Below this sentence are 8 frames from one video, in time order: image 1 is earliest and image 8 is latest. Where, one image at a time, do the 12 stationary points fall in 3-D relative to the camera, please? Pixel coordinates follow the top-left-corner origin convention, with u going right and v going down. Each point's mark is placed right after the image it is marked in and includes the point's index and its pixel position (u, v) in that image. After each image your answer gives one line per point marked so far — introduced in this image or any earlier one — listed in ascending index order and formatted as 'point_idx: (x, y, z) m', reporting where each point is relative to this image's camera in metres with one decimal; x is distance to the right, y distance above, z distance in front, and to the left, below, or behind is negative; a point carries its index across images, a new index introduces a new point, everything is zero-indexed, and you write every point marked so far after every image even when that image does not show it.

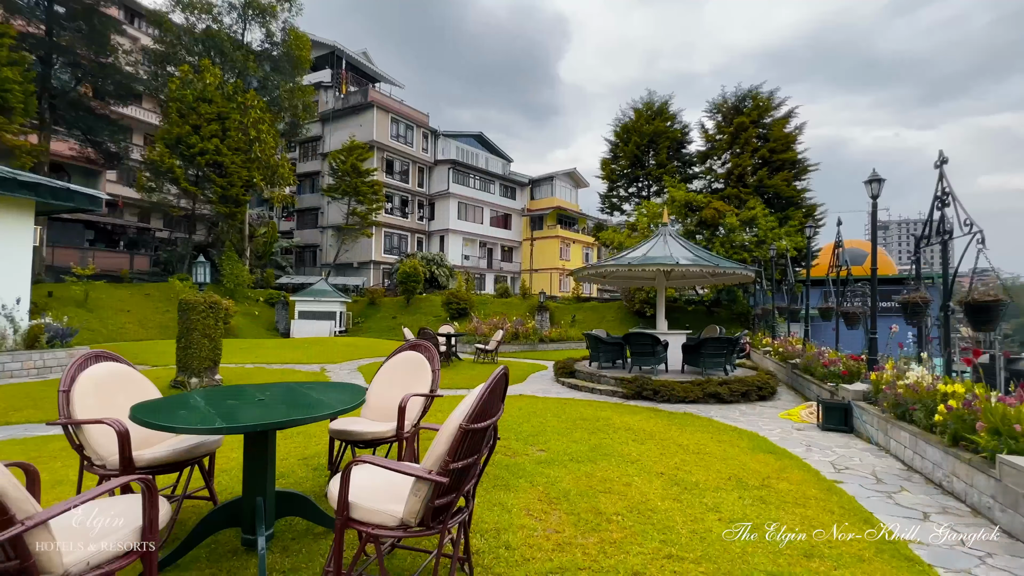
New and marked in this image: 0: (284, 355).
0: (-6.1, -1.8, +12.7) m
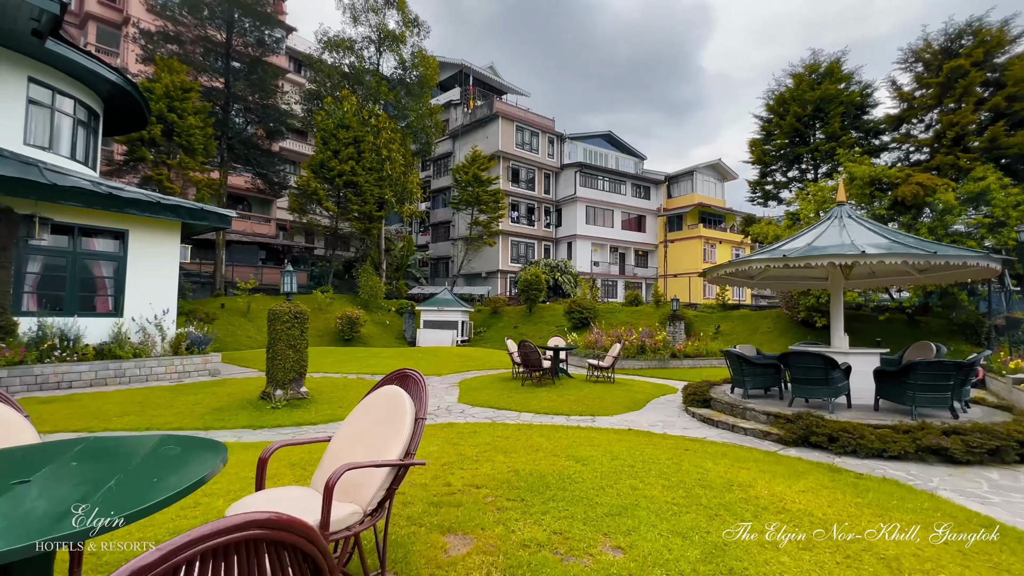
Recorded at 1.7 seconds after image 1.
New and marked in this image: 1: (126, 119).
0: (-3.1, -2.0, +12.6) m
1: (-13.1, +5.7, +15.8) m
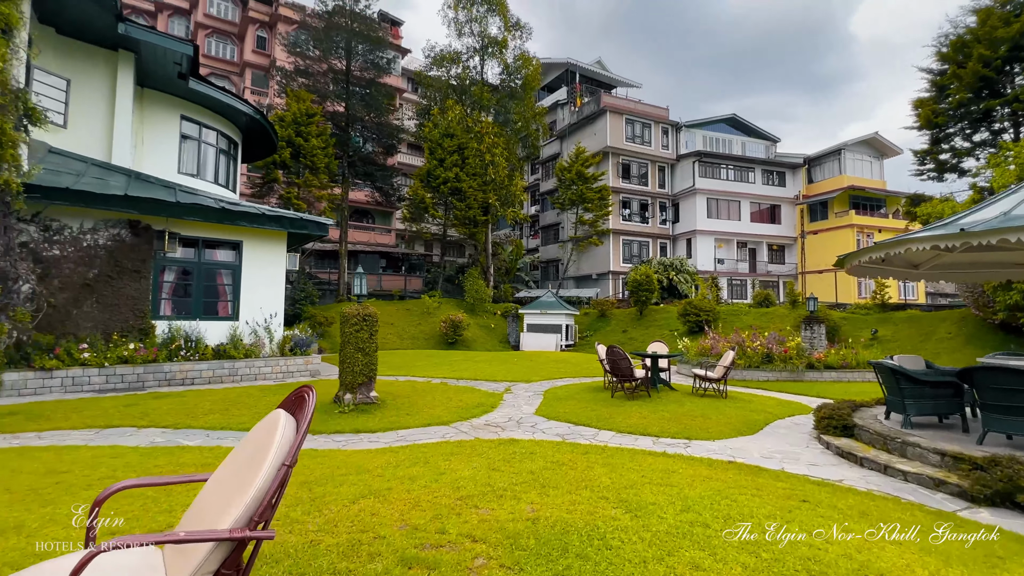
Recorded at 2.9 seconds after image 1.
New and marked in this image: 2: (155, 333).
0: (-0.6, -2.1, +12.2) m
1: (-9.7, +5.4, +17.9) m
2: (-7.2, -0.9, +9.4) m
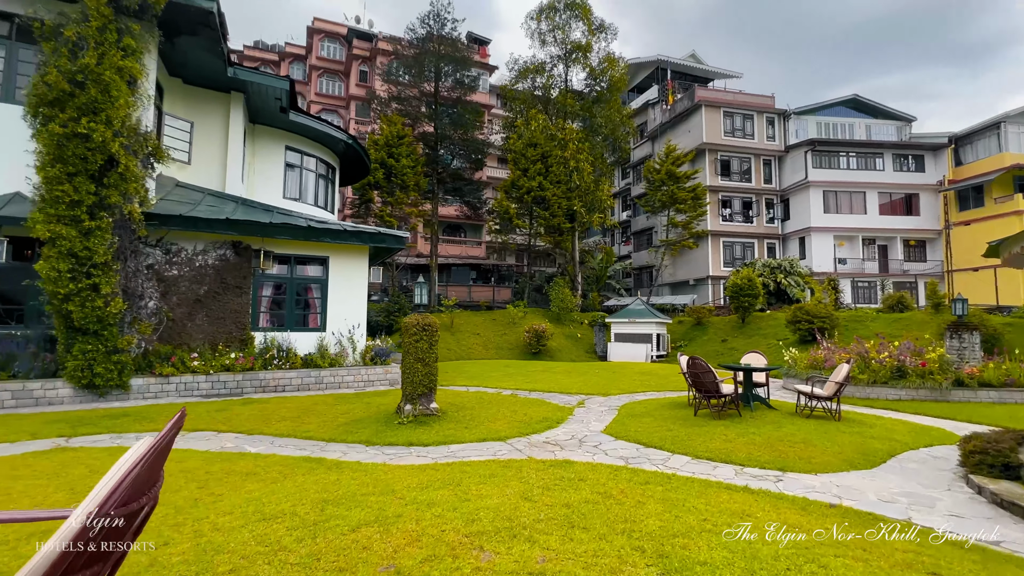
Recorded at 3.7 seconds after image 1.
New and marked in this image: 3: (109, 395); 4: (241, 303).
0: (+1.3, -2.3, +11.6) m
1: (-6.5, +4.9, +19.2) m
2: (-5.7, -1.2, +10.3) m
3: (-7.3, -1.9, +8.6) m
4: (-5.9, -0.3, +10.3) m
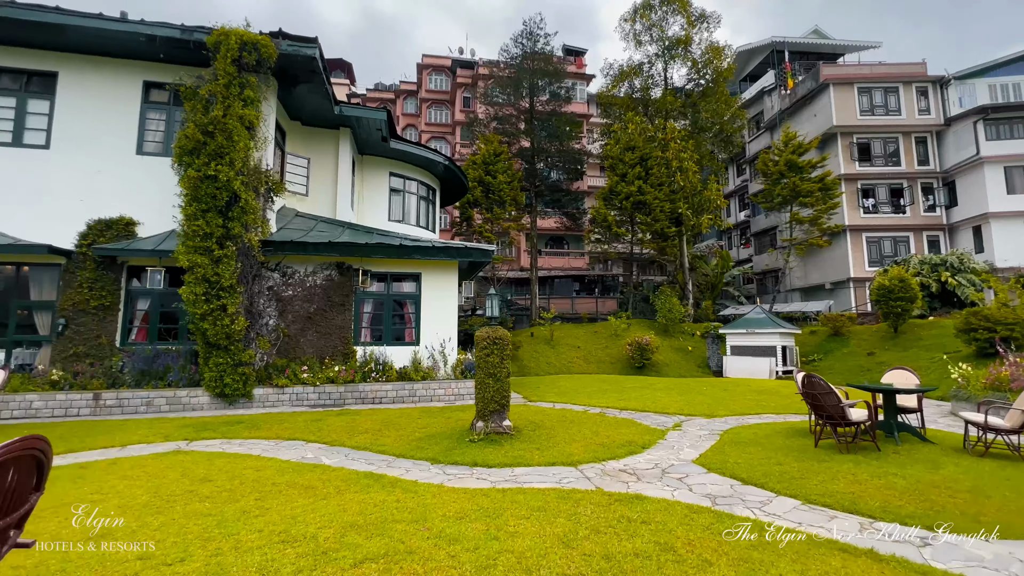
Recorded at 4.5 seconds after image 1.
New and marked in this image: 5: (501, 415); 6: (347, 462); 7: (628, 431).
0: (+3.5, -2.5, +10.6) m
1: (-2.6, +4.2, +20.0) m
2: (-3.7, -1.6, +10.9) m
3: (-5.7, -2.4, +9.7) m
4: (-4.0, -0.7, +11.0) m
5: (-0.2, -1.8, +6.8) m
6: (-2.0, -2.1, +5.7) m
7: (+1.8, -2.2, +7.4) m
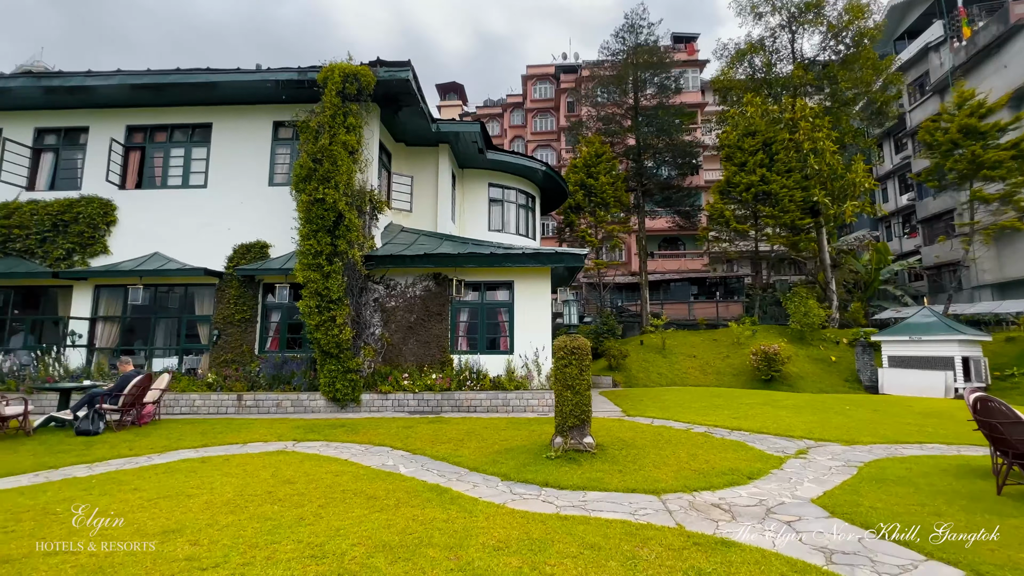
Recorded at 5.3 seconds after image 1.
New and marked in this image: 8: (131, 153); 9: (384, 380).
0: (+5.4, -2.5, +9.0) m
1: (+1.7, +3.9, +19.8) m
2: (-1.4, -1.8, +11.2) m
3: (-3.7, -2.6, +10.5) m
4: (-1.7, -1.0, +11.3) m
5: (+0.9, -1.9, +6.3) m
6: (-1.1, -2.2, +5.7) m
7: (+3.0, -2.3, +6.3) m
8: (-9.9, +3.5, +12.1) m
9: (-3.0, -2.1, +10.8) m
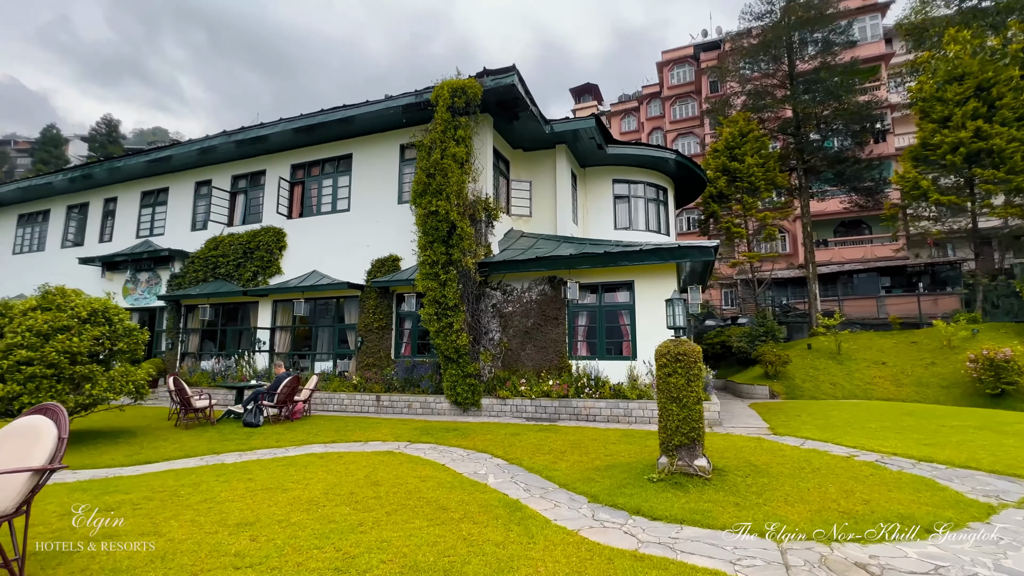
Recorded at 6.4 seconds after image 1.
0: (+7.2, -2.3, +6.6) m
1: (+6.8, +4.0, +18.1) m
2: (+1.3, -1.9, +10.7) m
3: (-1.0, -2.8, +10.7) m
4: (+1.1, -1.1, +11.0) m
5: (+2.1, -1.8, +5.3) m
6: (-0.1, -2.3, +5.4) m
7: (+4.1, -2.1, +4.7) m
8: (-6.6, +3.1, +14.3) m
9: (-0.2, -2.3, +10.9) m
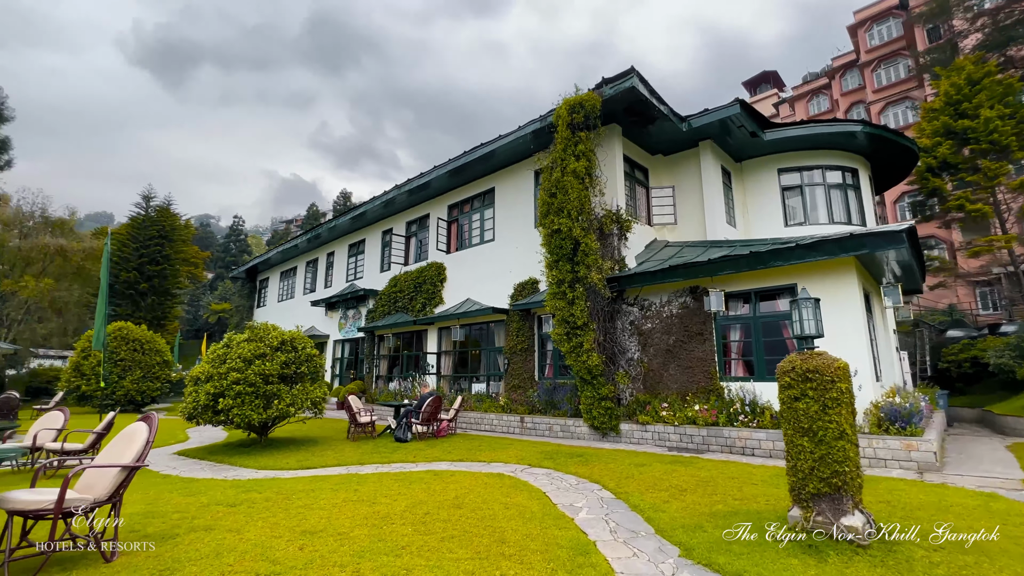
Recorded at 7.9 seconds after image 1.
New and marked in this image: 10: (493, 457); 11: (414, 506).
0: (+8.0, -1.9, +3.2) m
1: (+11.6, +3.9, +14.3) m
2: (+4.2, -2.1, +9.3) m
3: (+2.1, -3.2, +10.1) m
4: (+4.0, -1.3, +9.6) m
5: (+2.8, -1.8, +4.0) m
6: (+0.9, -2.4, +4.8) m
7: (+4.4, -1.9, +2.7) m
8: (-2.1, +2.1, +15.8) m
9: (+2.8, -2.6, +10.0) m
10: (-0.3, -3.0, +8.3) m
11: (-0.9, -2.3, +5.1) m
